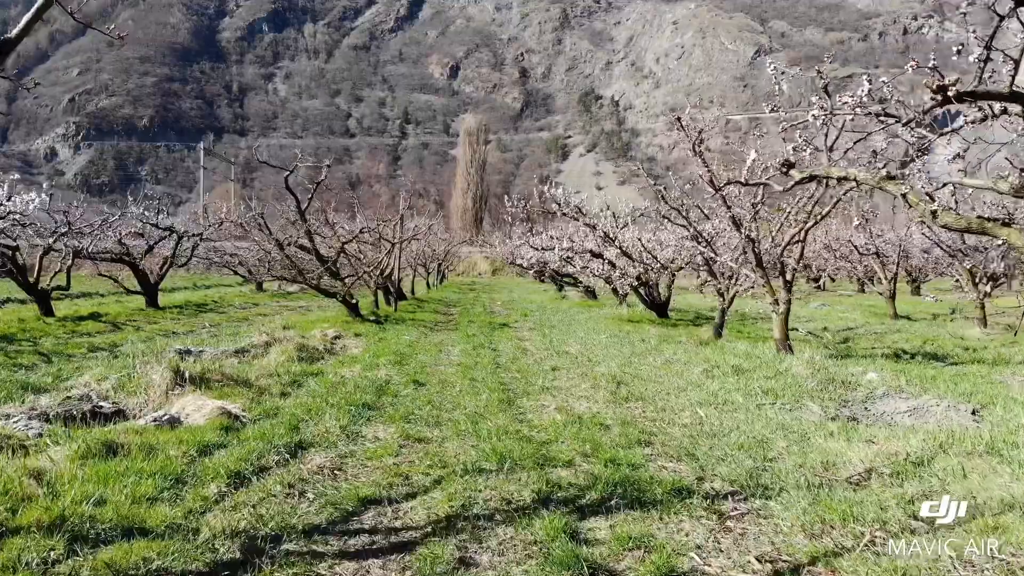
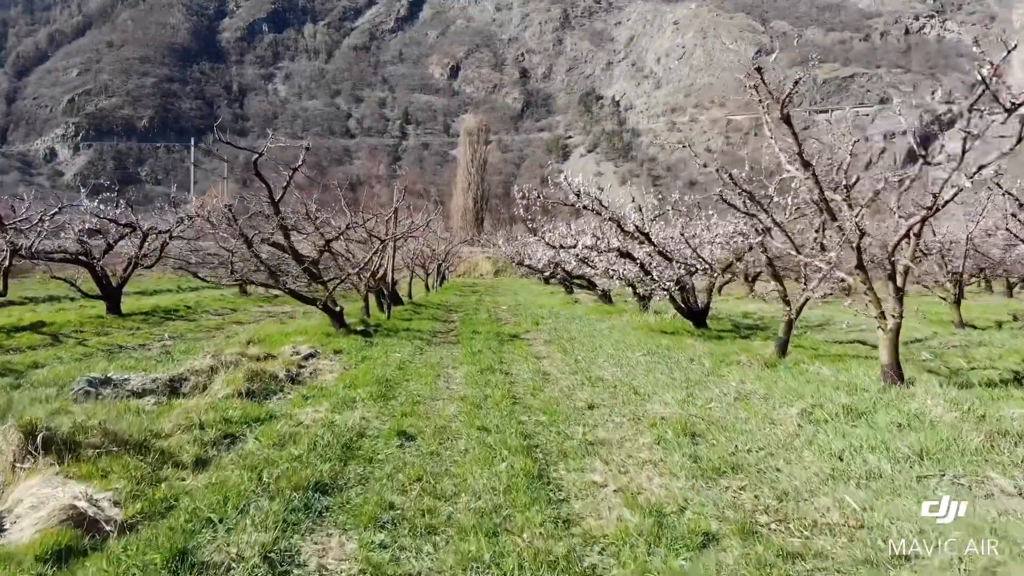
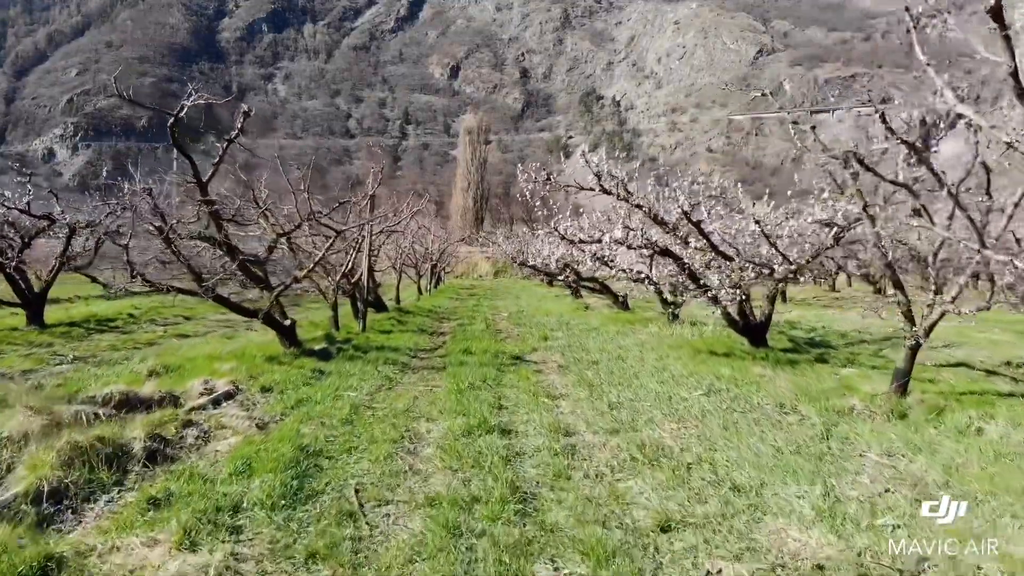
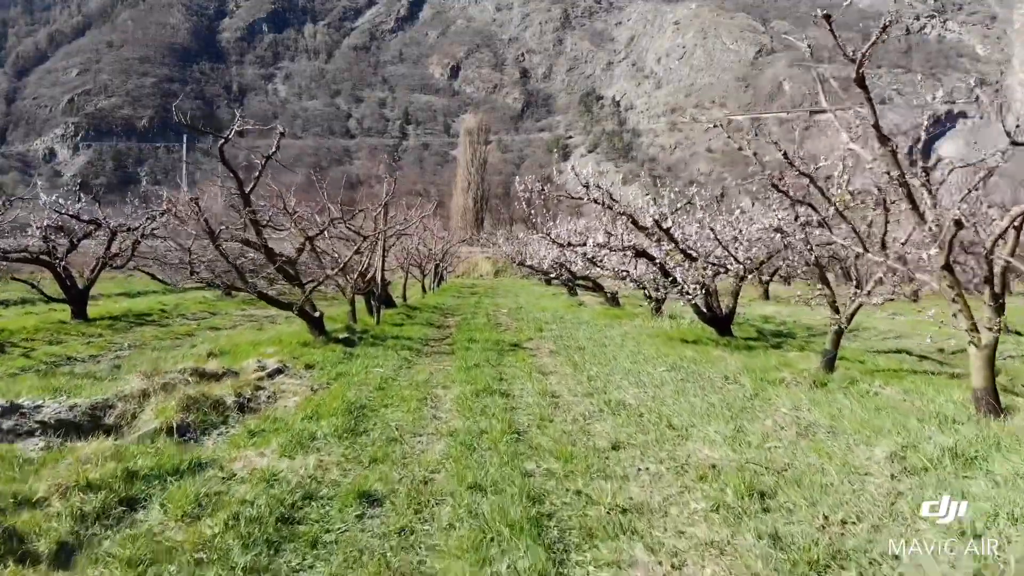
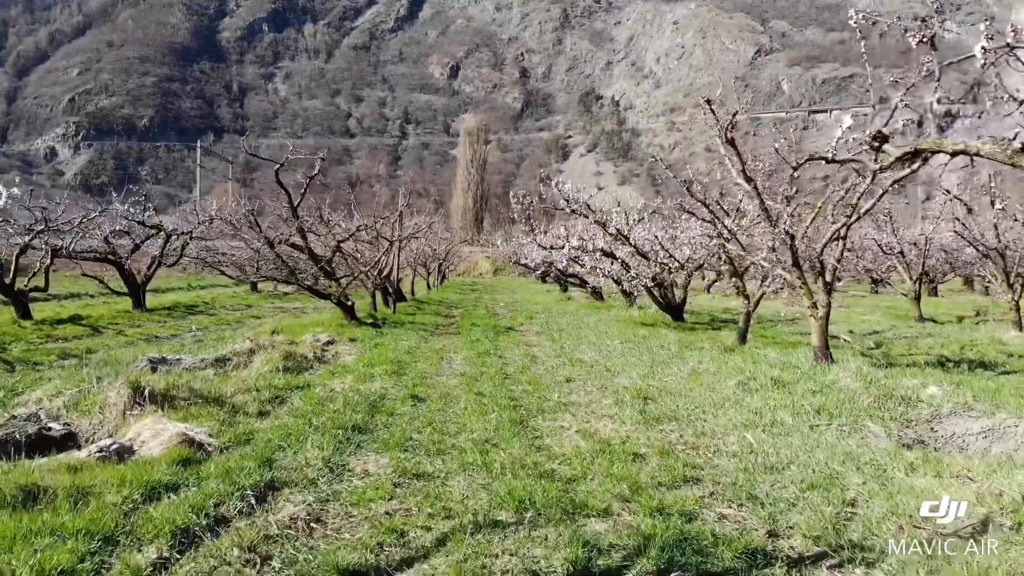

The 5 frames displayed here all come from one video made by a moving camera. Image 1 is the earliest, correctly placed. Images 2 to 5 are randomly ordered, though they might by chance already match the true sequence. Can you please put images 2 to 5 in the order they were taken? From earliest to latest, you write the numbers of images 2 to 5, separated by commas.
5, 2, 4, 3
